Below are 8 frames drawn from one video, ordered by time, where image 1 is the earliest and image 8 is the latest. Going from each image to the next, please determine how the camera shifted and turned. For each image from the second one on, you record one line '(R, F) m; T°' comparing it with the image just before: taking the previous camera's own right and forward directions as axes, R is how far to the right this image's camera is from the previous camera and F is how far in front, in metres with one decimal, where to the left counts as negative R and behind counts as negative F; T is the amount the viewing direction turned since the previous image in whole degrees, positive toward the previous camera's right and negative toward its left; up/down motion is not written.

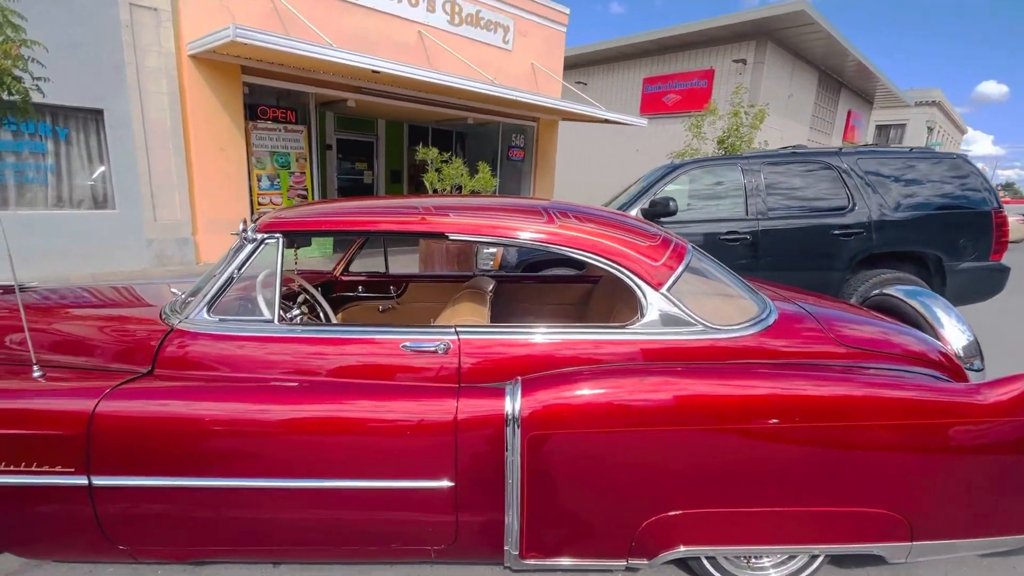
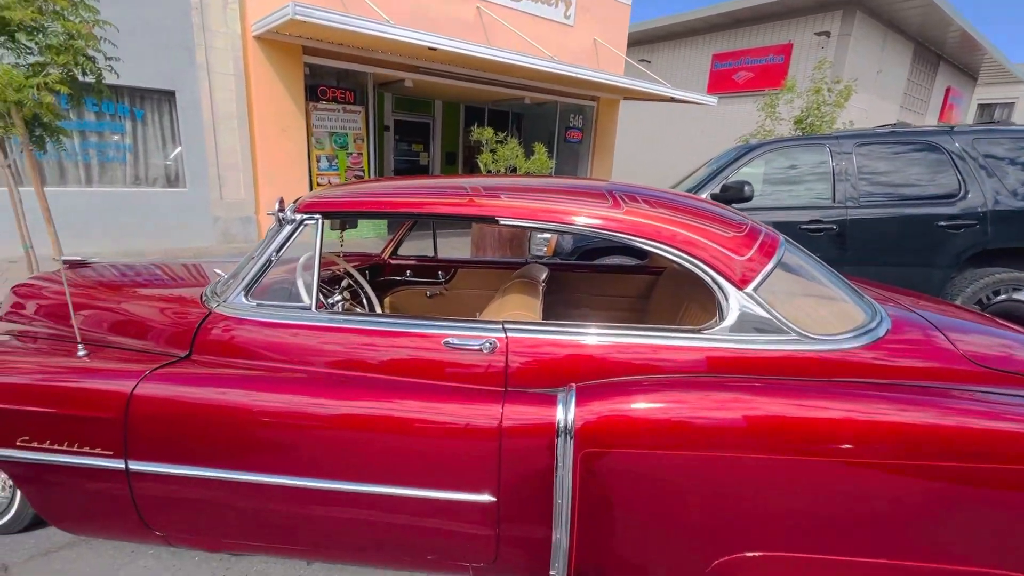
(0.0, +0.2) m; -6°
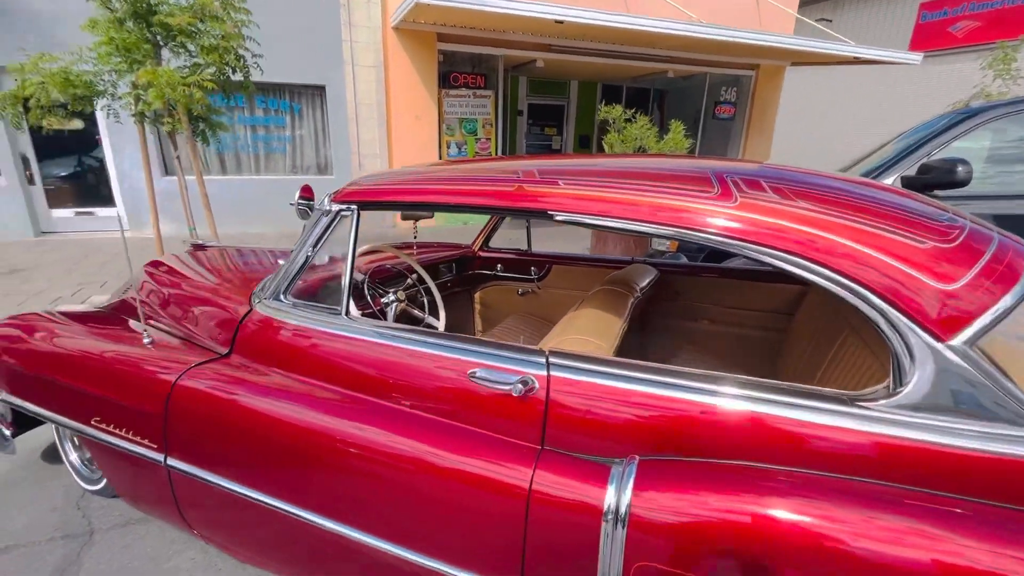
(+0.2, +0.4) m; -16°
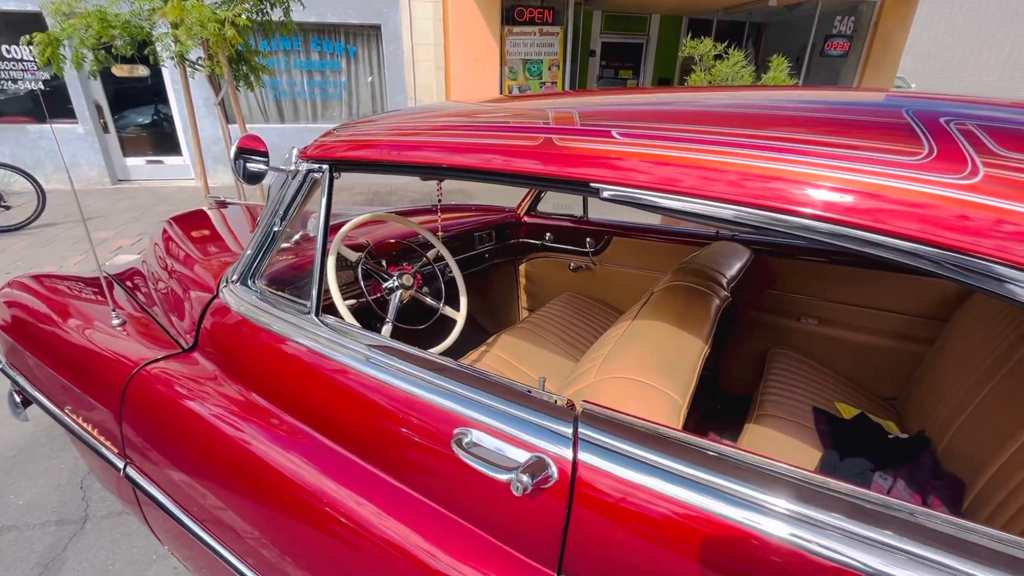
(+0.1, +0.5) m; -8°
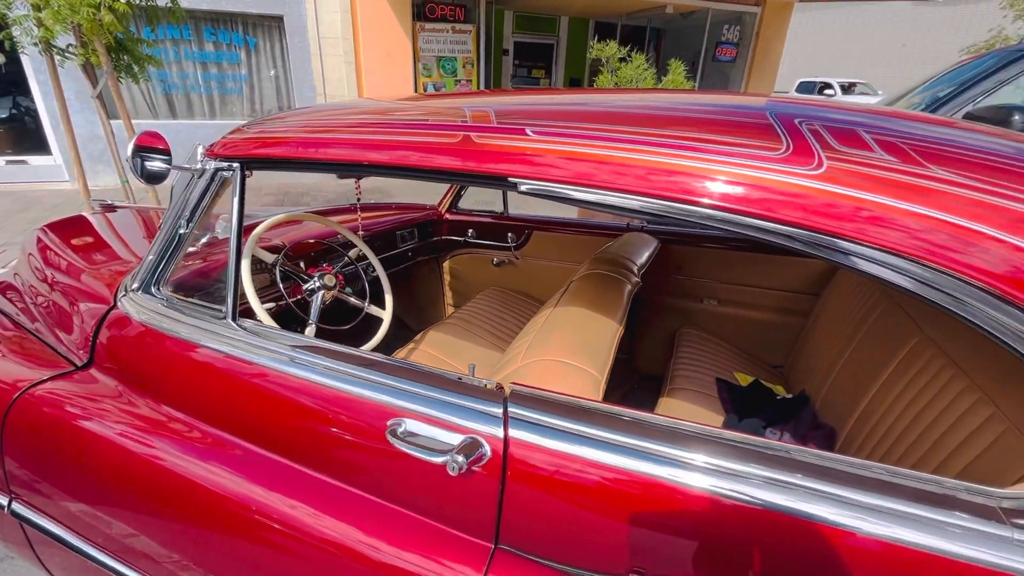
(0.0, 0.0) m; +9°
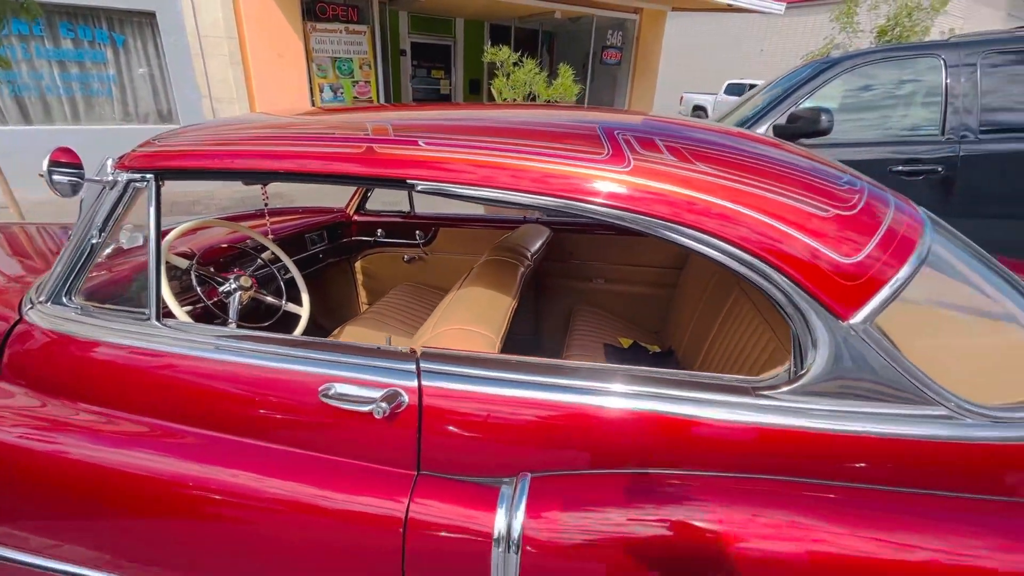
(0.0, -0.2) m; +10°
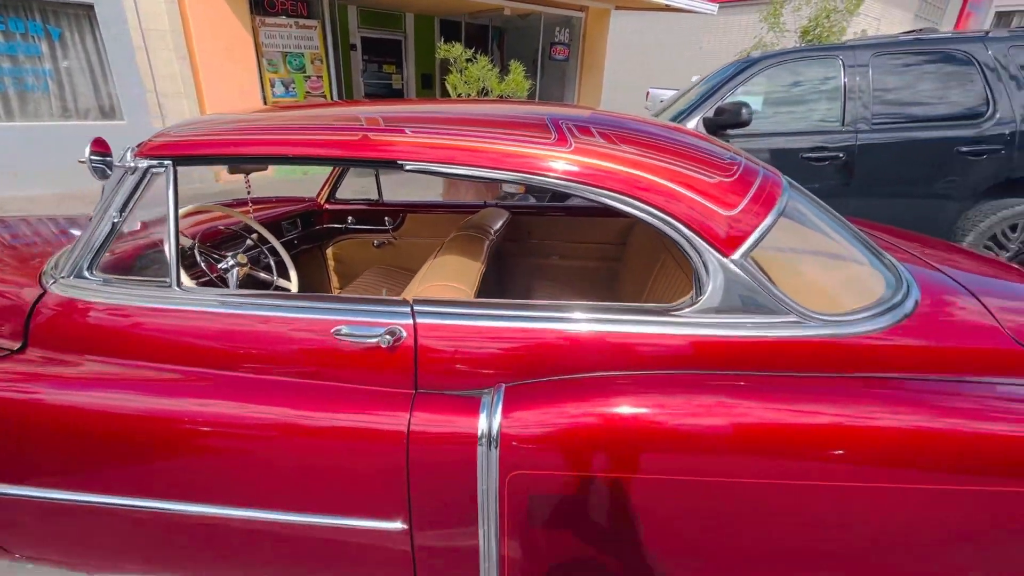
(0.0, -0.3) m; +5°
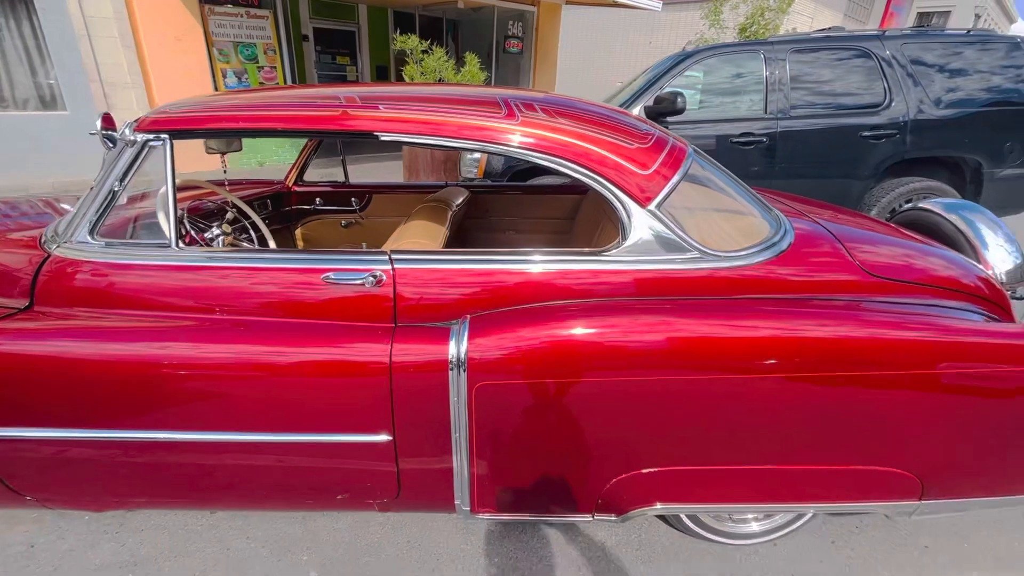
(0.0, -0.3) m; +5°
